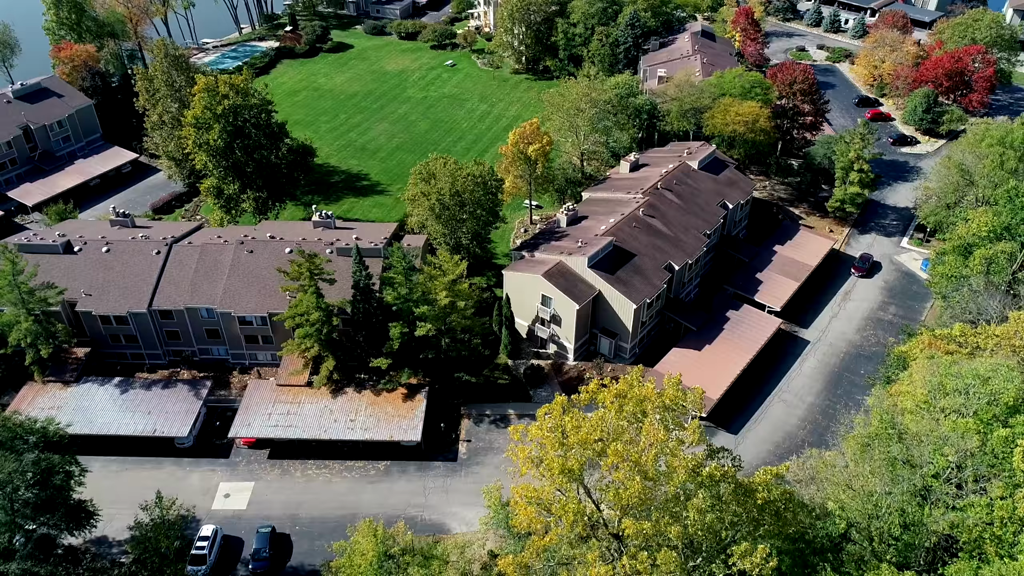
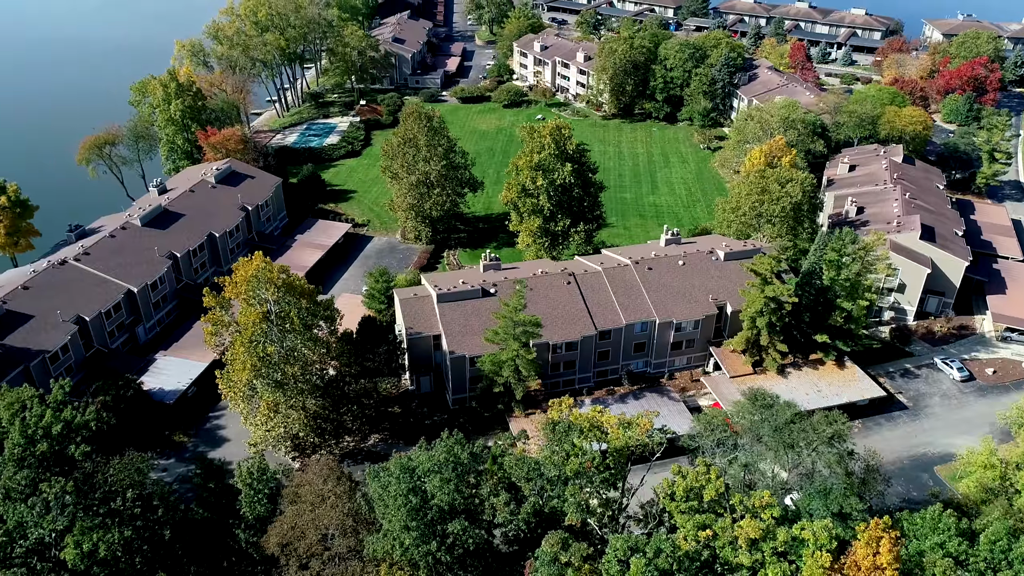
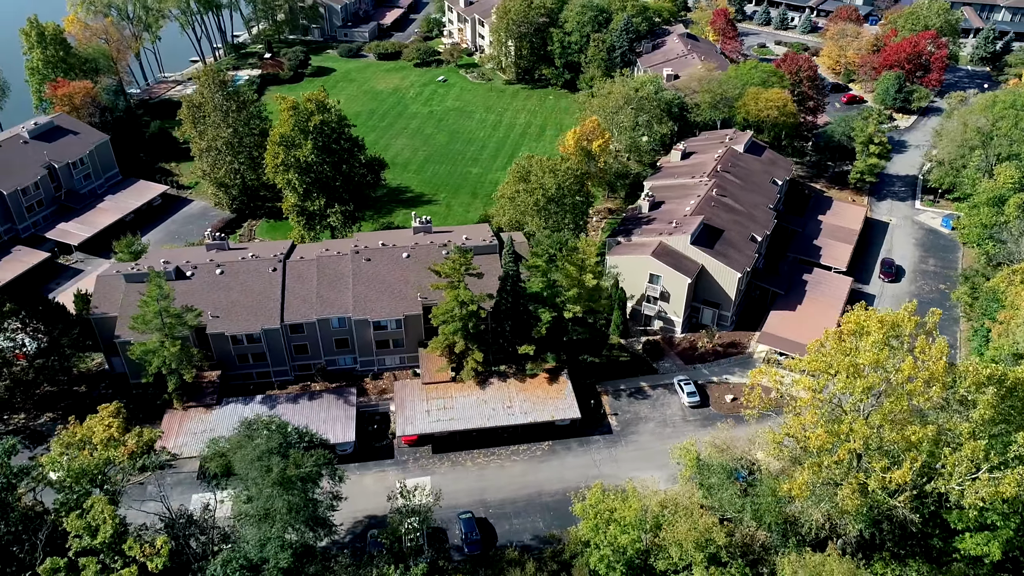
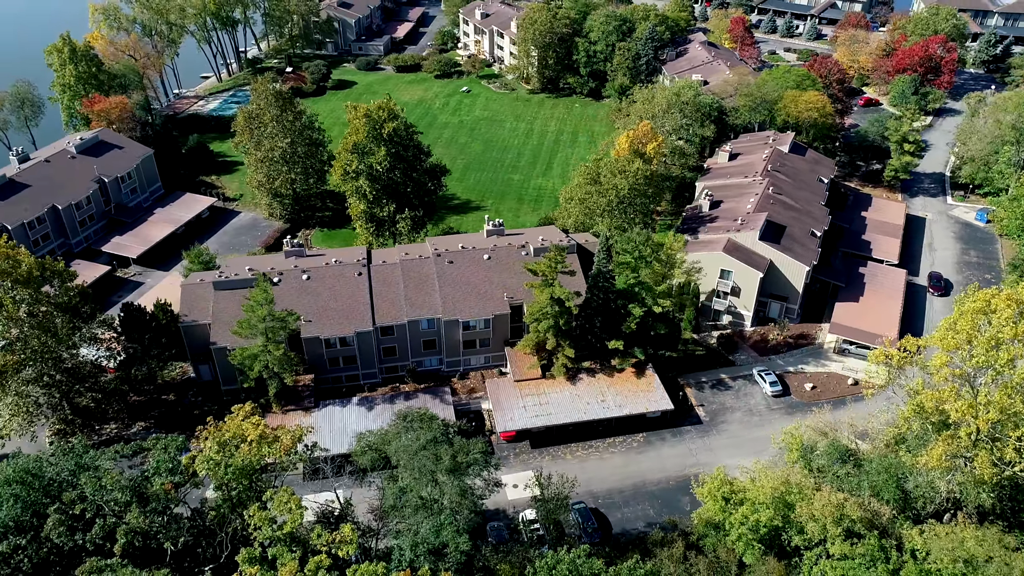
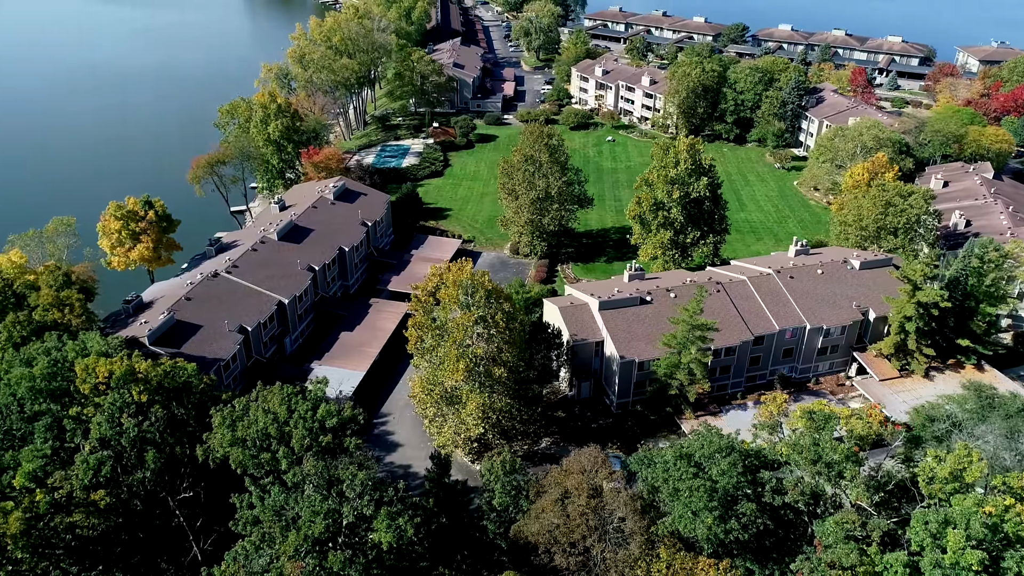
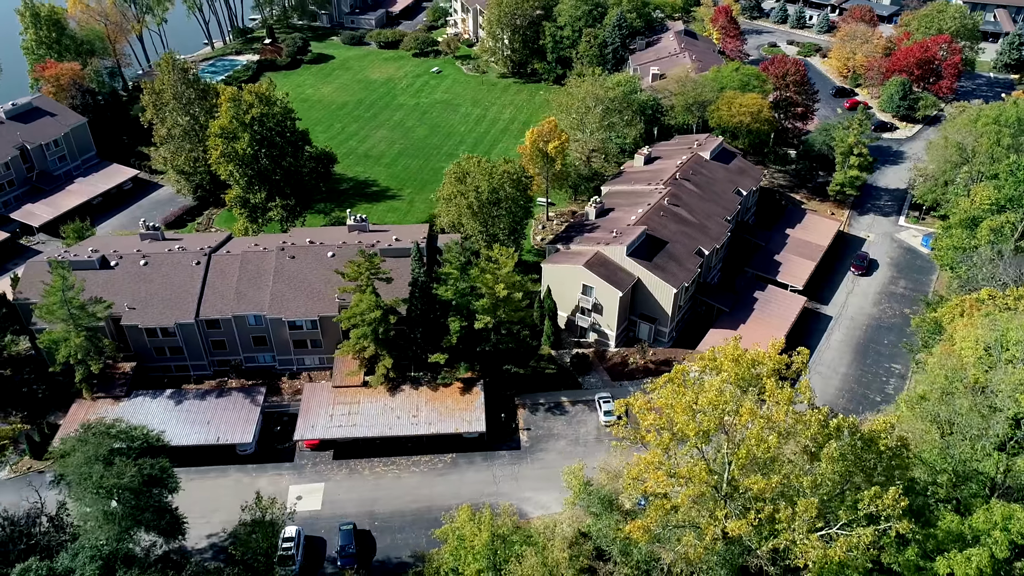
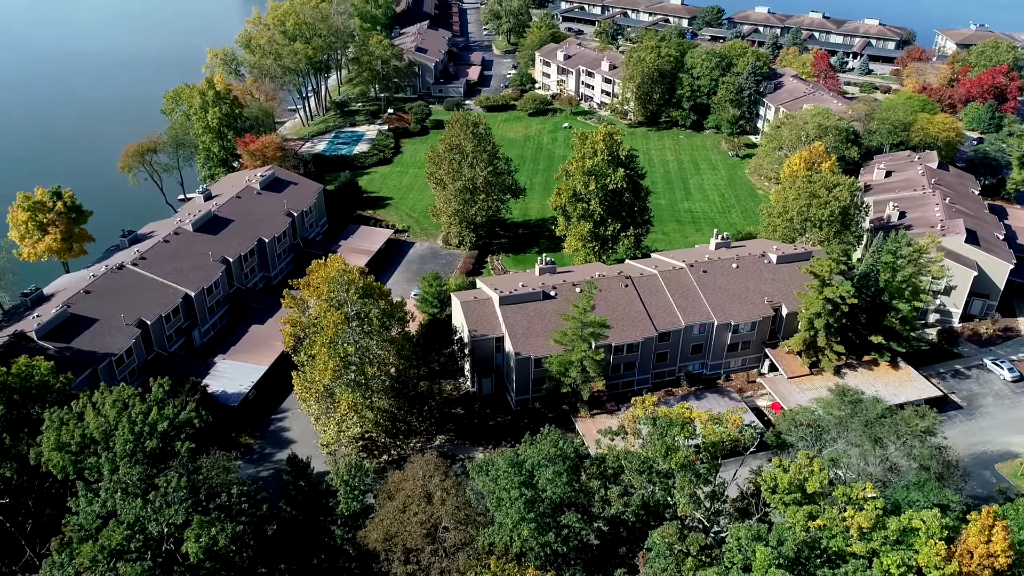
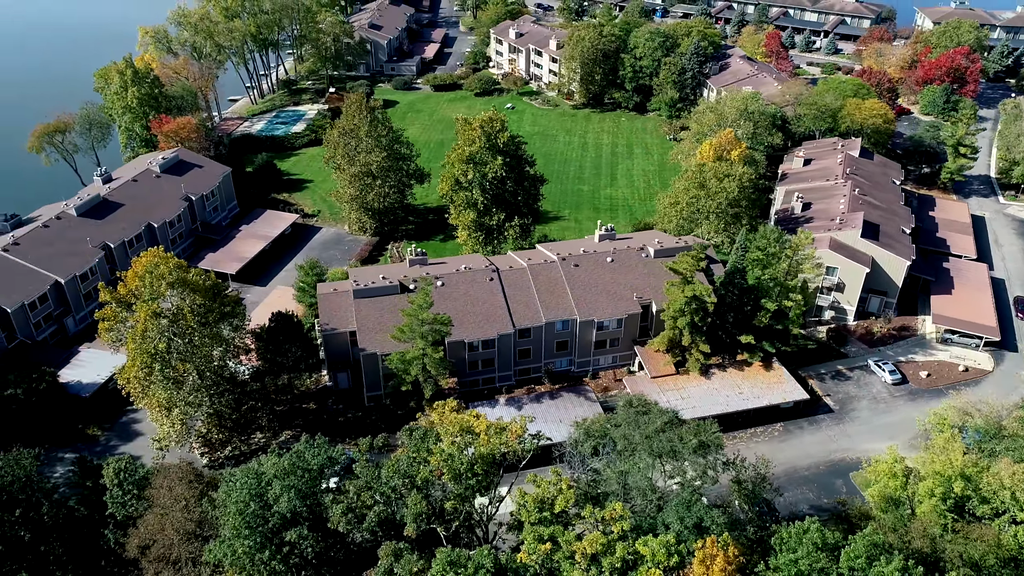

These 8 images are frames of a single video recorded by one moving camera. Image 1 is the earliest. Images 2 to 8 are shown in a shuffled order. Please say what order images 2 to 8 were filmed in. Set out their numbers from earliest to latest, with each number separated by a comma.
6, 3, 4, 8, 2, 7, 5
